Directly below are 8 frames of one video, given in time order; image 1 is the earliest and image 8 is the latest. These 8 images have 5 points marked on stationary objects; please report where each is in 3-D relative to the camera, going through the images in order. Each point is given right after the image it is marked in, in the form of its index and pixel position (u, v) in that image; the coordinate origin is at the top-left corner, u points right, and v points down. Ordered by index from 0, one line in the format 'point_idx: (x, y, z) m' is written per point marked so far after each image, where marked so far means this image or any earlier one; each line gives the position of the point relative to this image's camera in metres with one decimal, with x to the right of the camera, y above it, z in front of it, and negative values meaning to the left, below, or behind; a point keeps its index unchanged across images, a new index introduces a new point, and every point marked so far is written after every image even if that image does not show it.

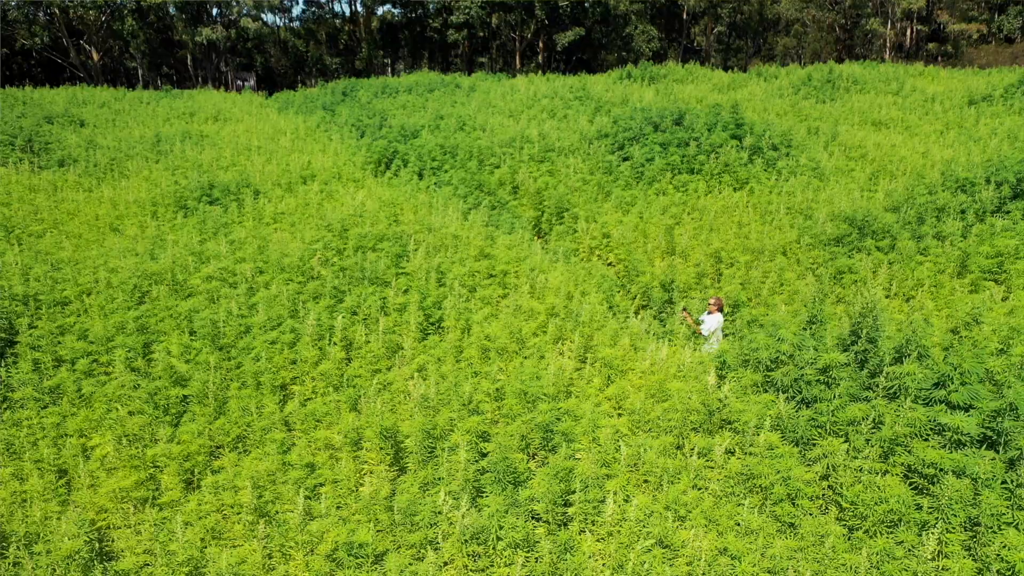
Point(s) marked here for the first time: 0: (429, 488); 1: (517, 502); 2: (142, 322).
0: (-0.5, -1.2, +5.0) m
1: (0.0, -1.2, +4.6) m
2: (-3.4, -0.3, +7.5) m
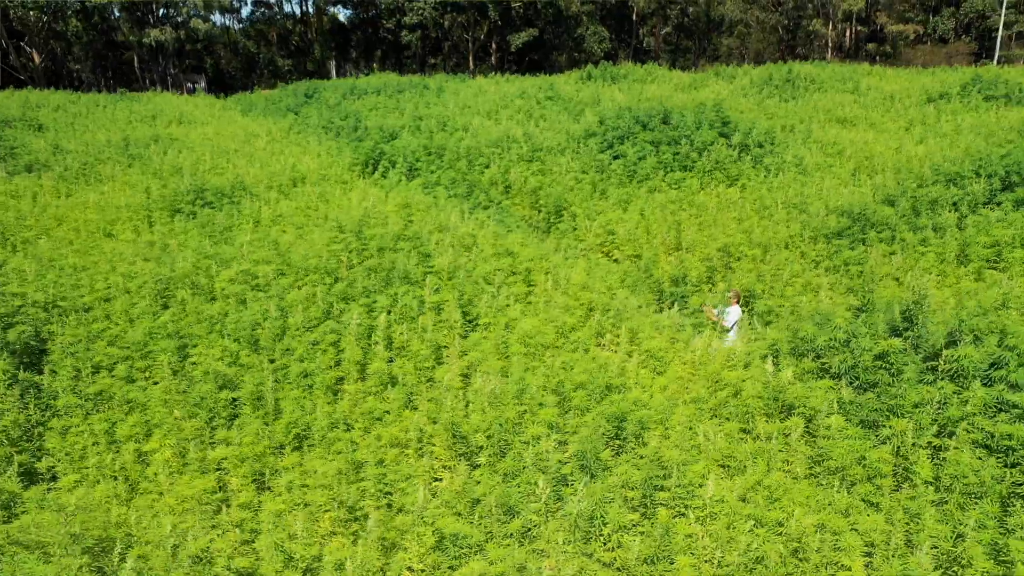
0: (0.0, -1.2, +5.1) m
1: (+0.6, -1.2, +4.7) m
2: (-3.1, -0.4, +7.5) m
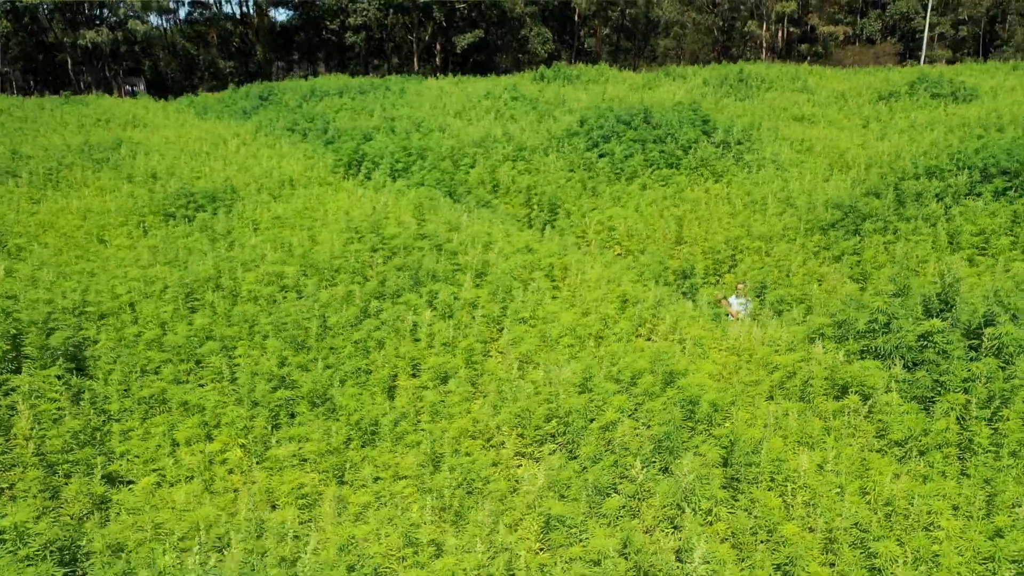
0: (+0.5, -1.1, +5.3) m
1: (+1.1, -1.1, +4.9) m
2: (-2.7, -0.4, +7.4) m
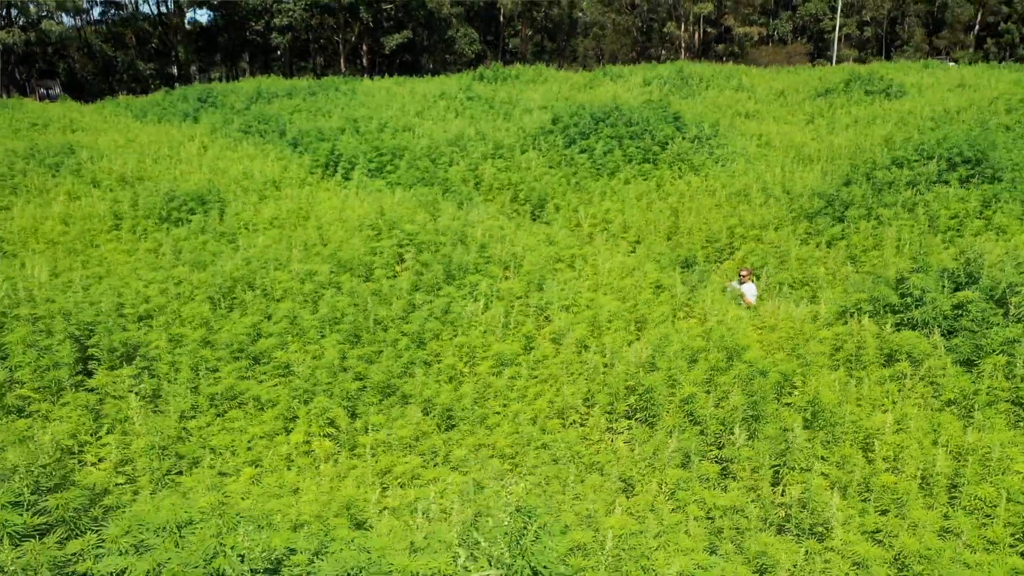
0: (+1.2, -1.0, +5.6) m
1: (+1.8, -0.9, +5.4) m
2: (-2.3, -0.4, +7.5) m
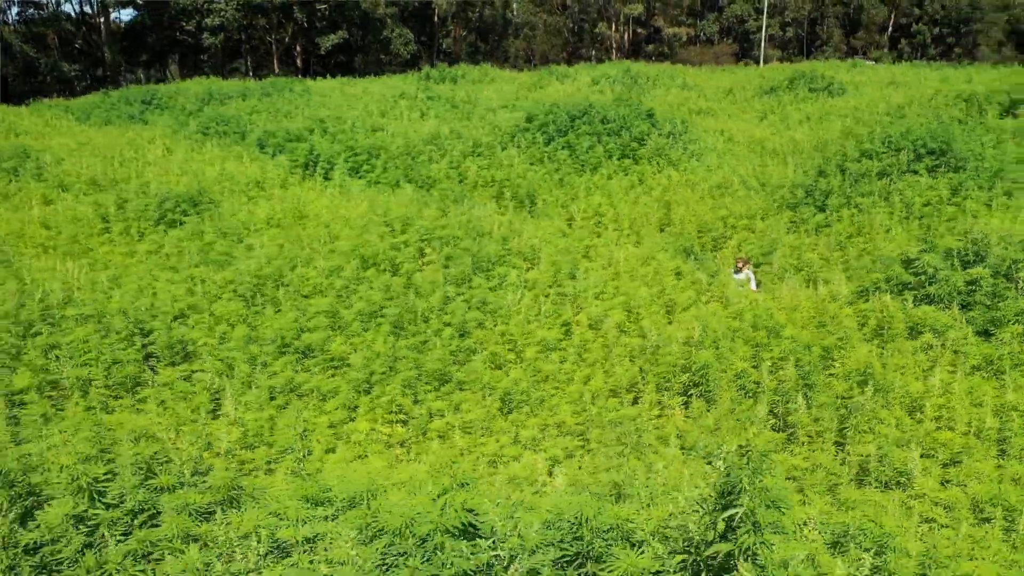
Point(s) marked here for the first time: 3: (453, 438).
0: (+1.7, -0.9, +6.0) m
1: (+2.3, -0.8, +5.8) m
2: (-1.9, -0.3, +7.6) m
3: (-0.4, -1.1, +6.0) m
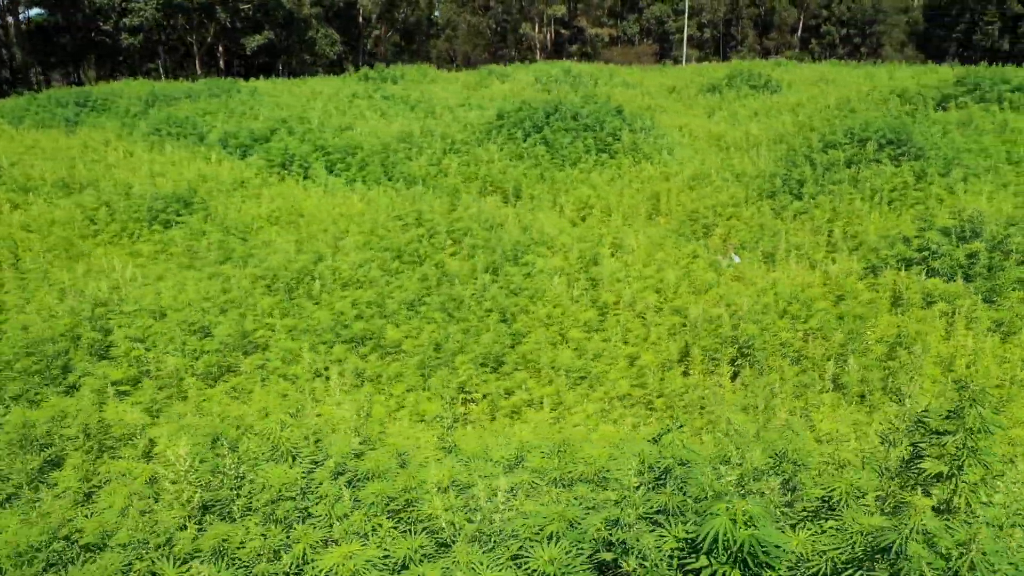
0: (+2.3, -0.7, +6.6) m
1: (+2.9, -0.6, +6.4) m
2: (-1.5, -0.2, +7.8) m
3: (+0.1, -1.0, +6.4) m
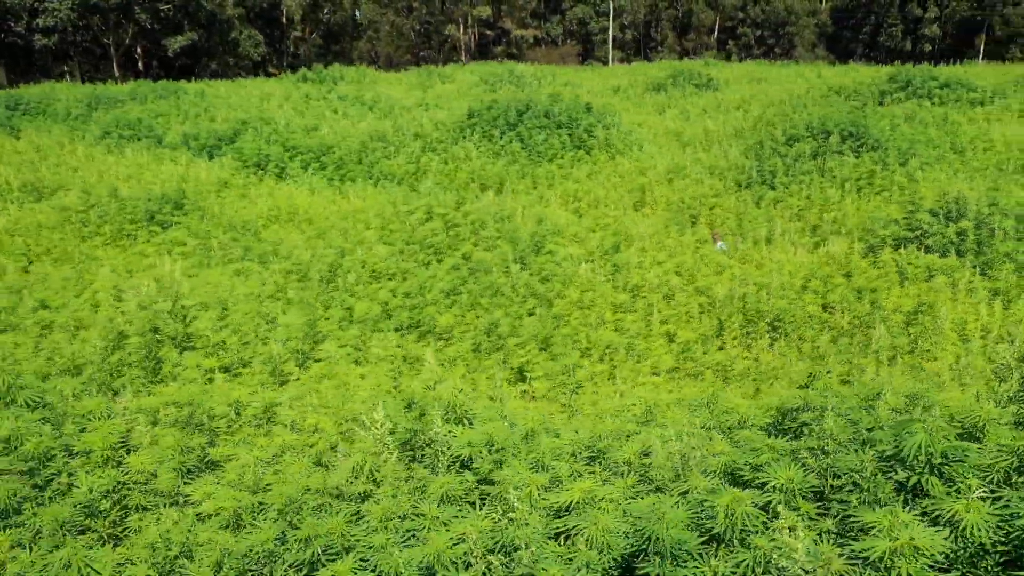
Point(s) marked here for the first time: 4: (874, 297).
0: (+2.8, -0.5, +7.2) m
1: (+3.4, -0.3, +7.1) m
2: (-1.1, -0.1, +8.0) m
3: (+0.7, -0.8, +6.8) m
4: (+3.4, -0.1, +7.7) m
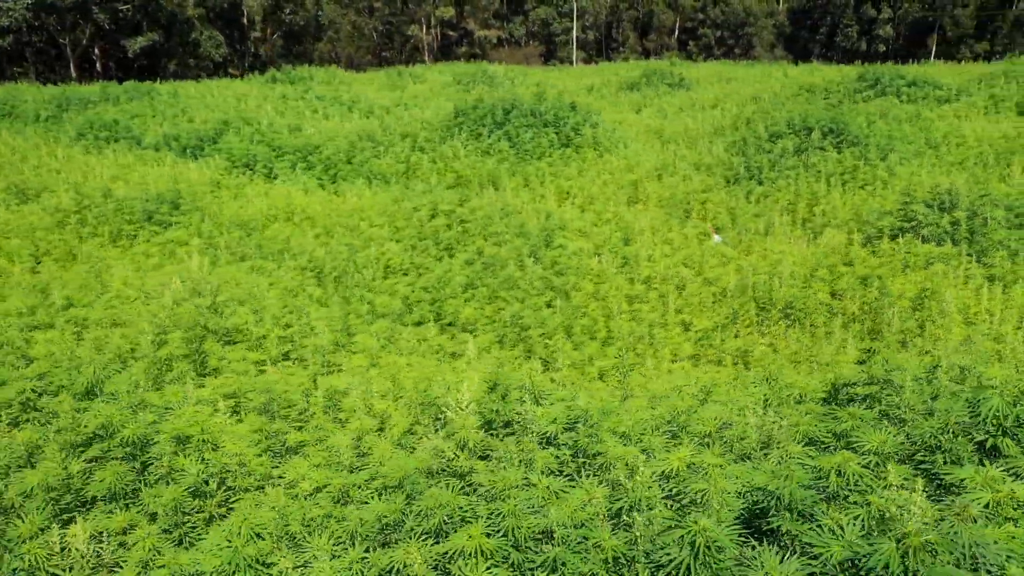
0: (+3.0, -0.3, +7.5) m
1: (+3.7, -0.2, +7.4) m
2: (-1.0, -0.1, +8.1) m
3: (+0.9, -0.7, +7.0) m
4: (+3.6, 0.0, +8.0) m
